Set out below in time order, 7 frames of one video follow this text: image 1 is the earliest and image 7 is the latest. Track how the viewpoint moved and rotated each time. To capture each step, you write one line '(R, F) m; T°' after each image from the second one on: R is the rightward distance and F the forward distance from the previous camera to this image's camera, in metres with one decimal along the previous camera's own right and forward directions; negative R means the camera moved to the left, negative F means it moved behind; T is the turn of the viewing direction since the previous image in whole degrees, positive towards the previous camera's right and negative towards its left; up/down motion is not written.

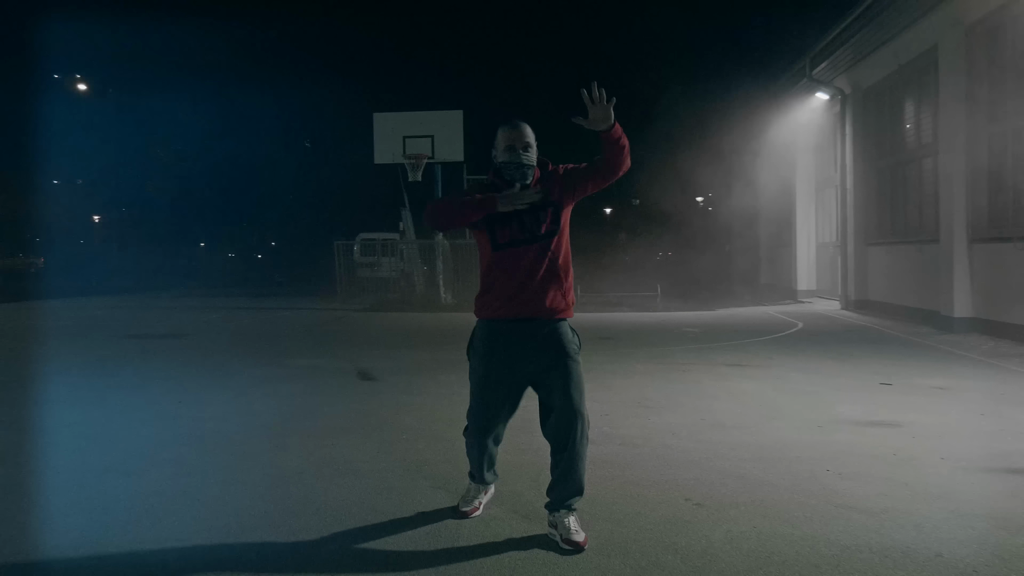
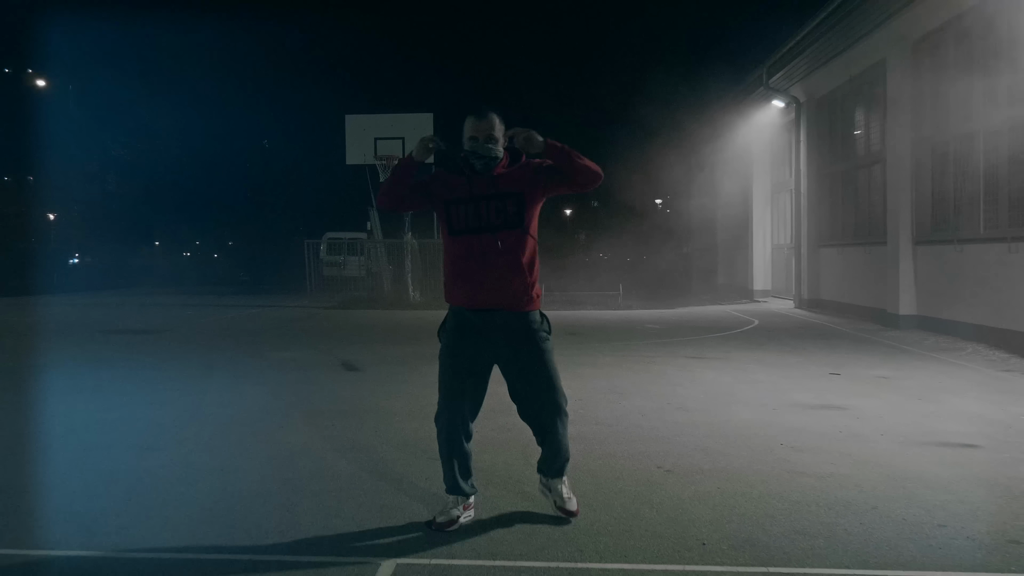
(-0.2, -0.4) m; +3°
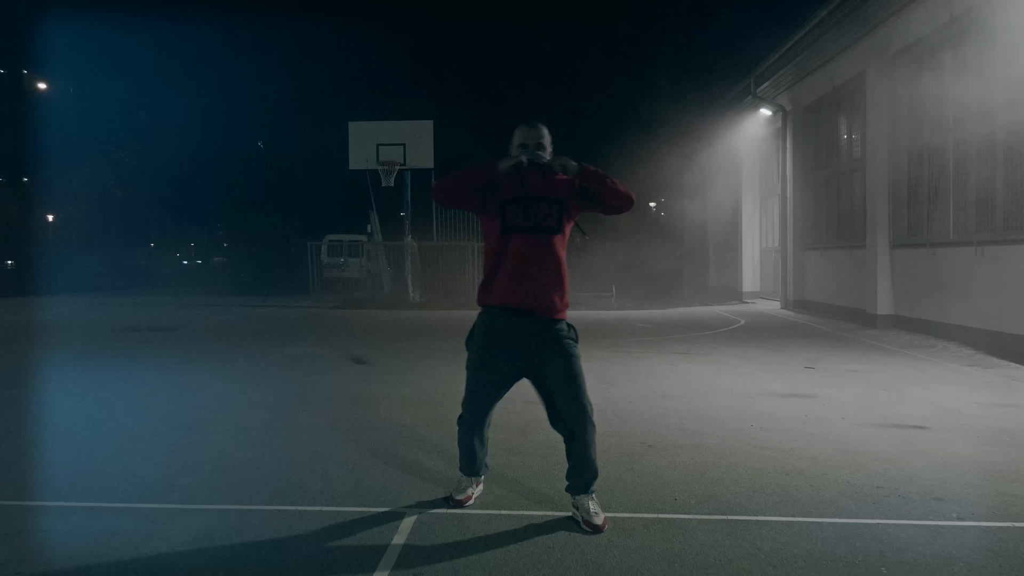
(0.0, -0.6) m; 0°
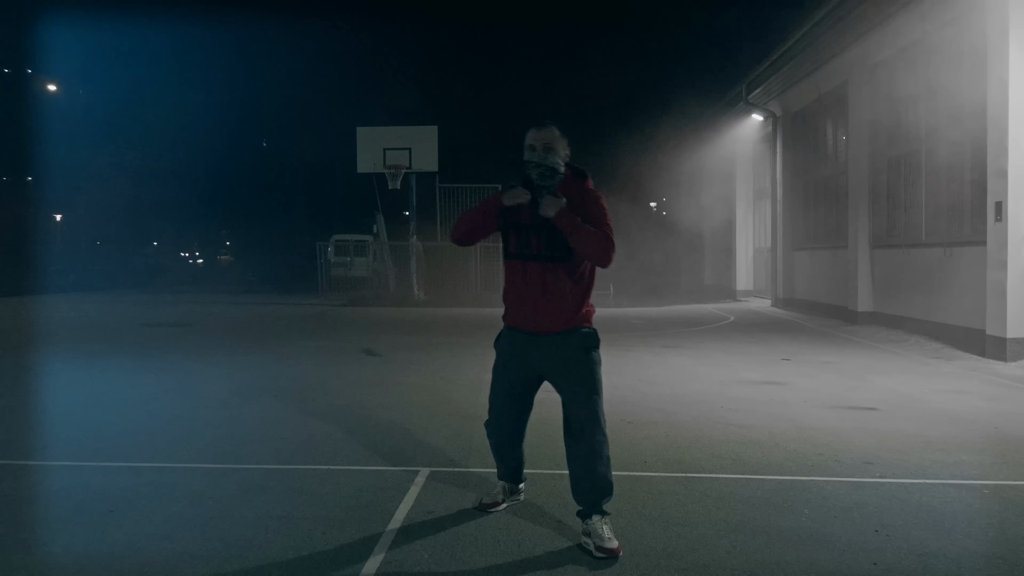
(0.0, -0.7) m; 0°
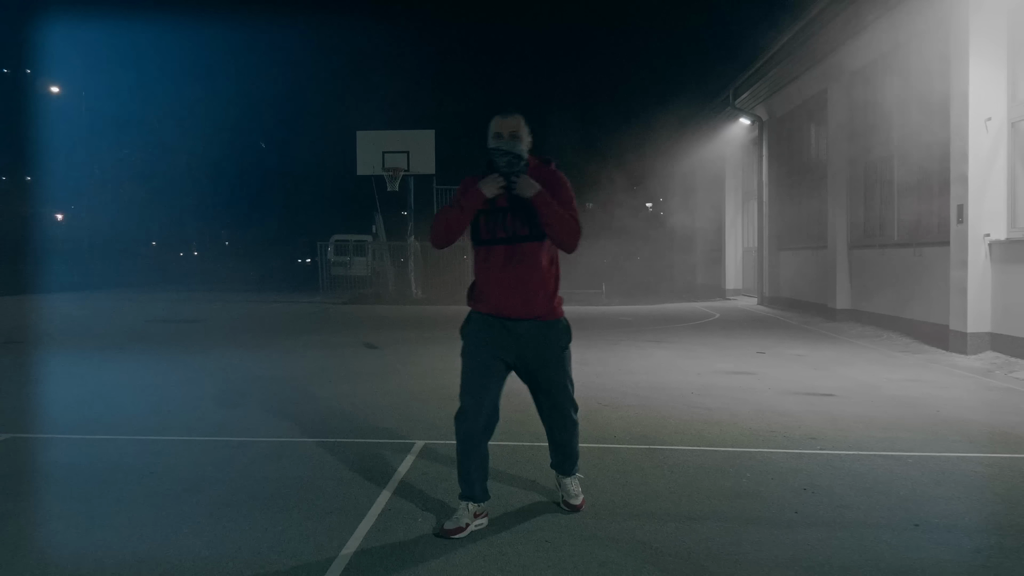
(+0.1, -0.6) m; 0°
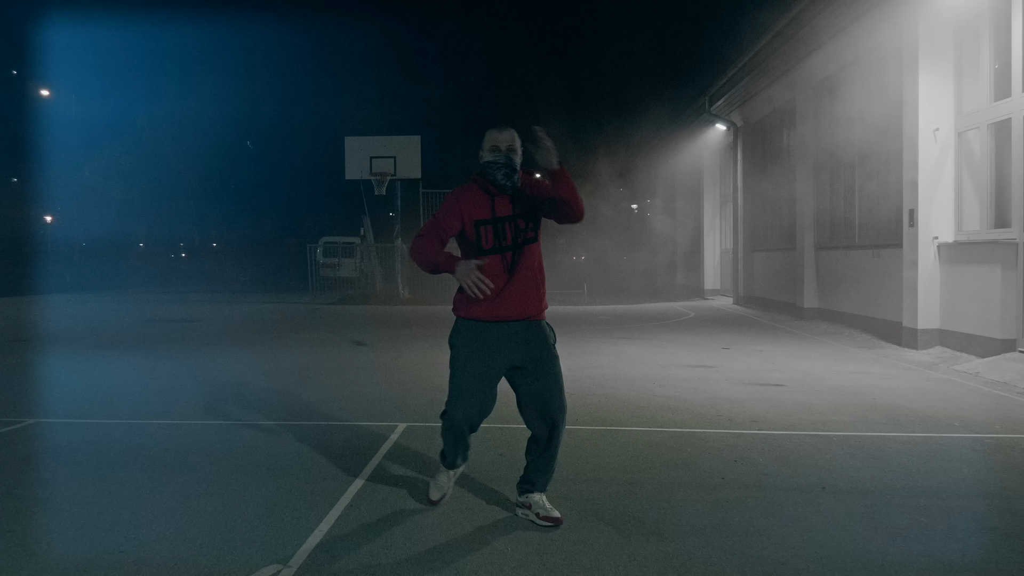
(+0.1, -0.6) m; +1°
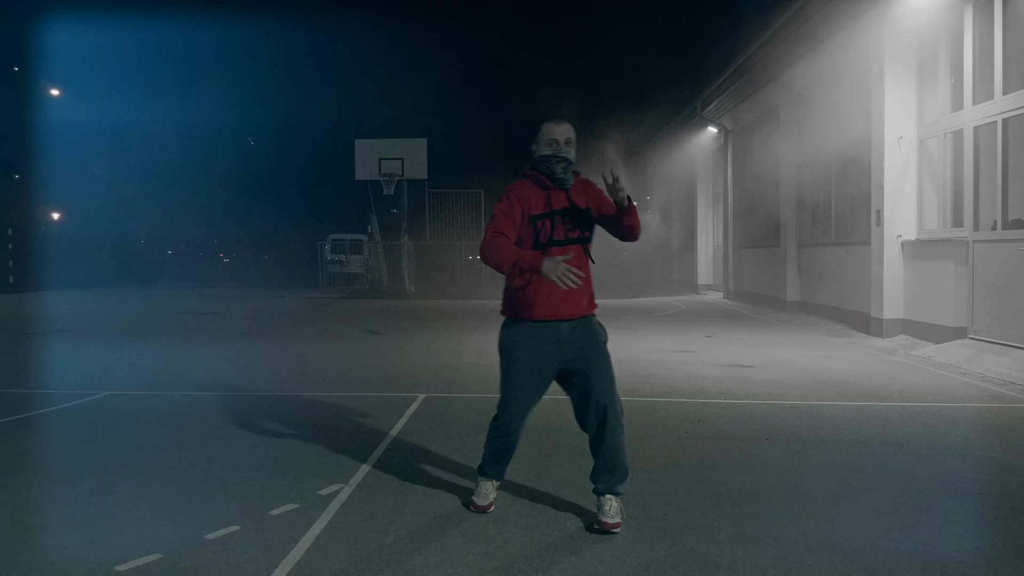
(0.0, -1.0) m; 0°
